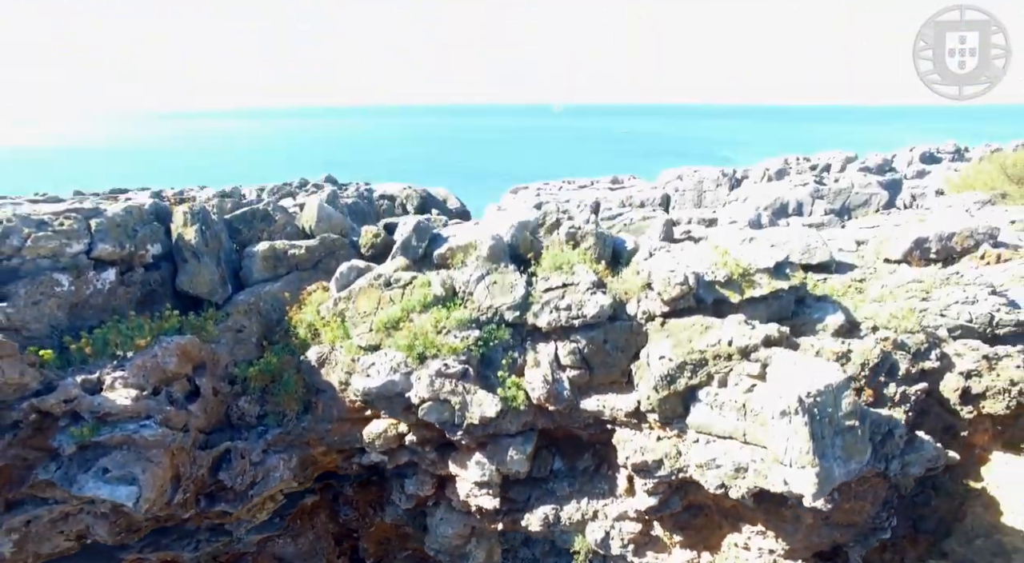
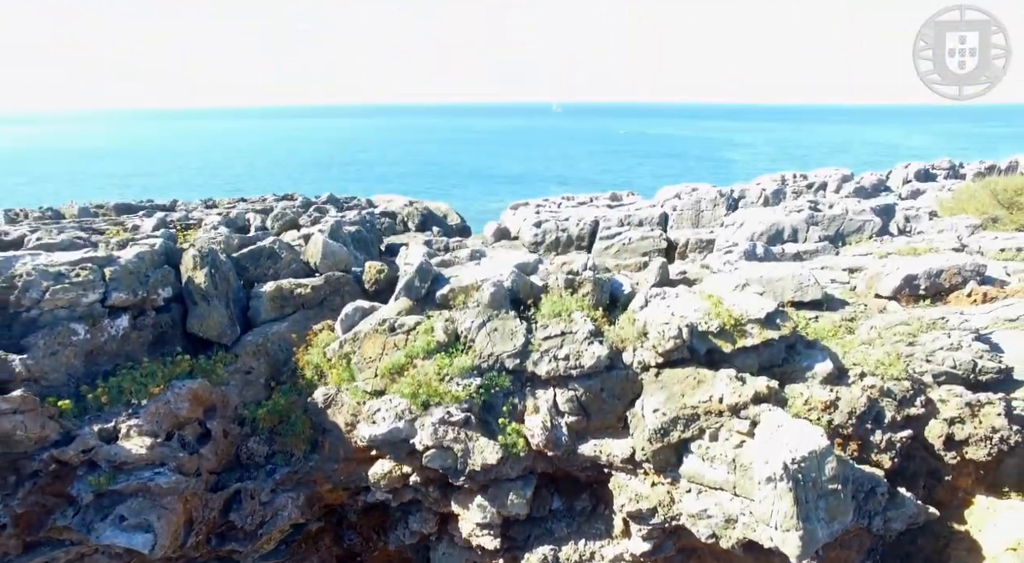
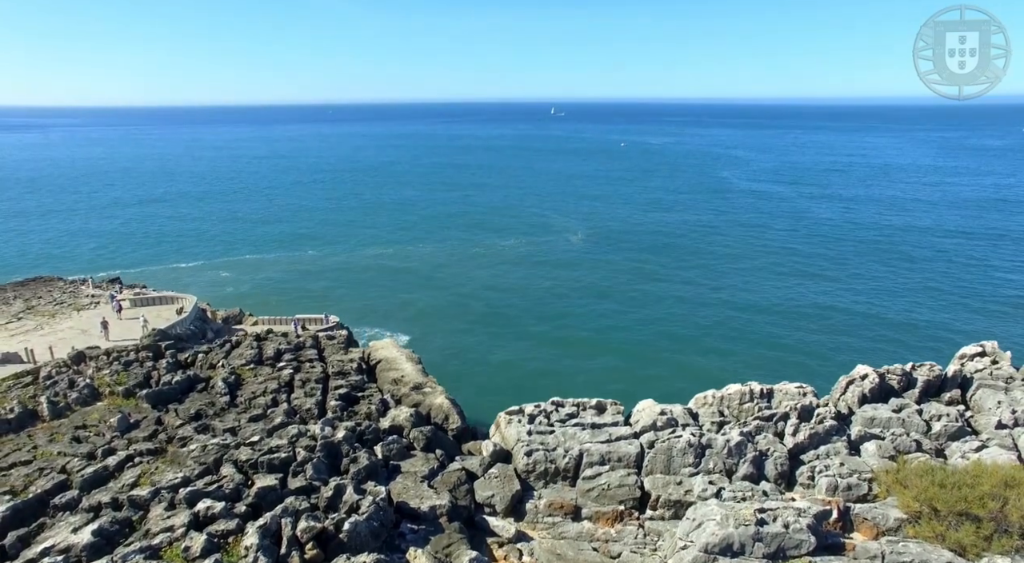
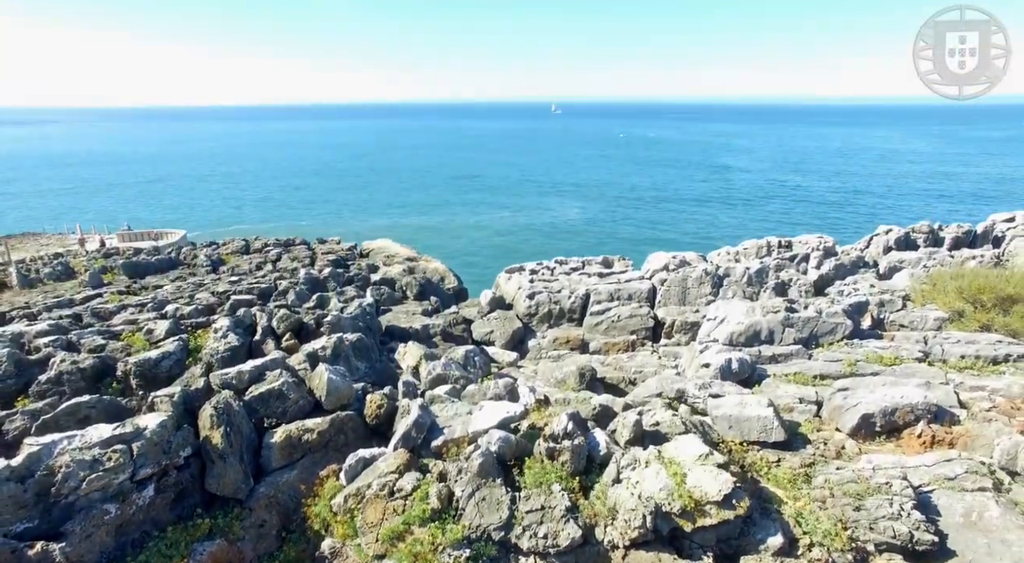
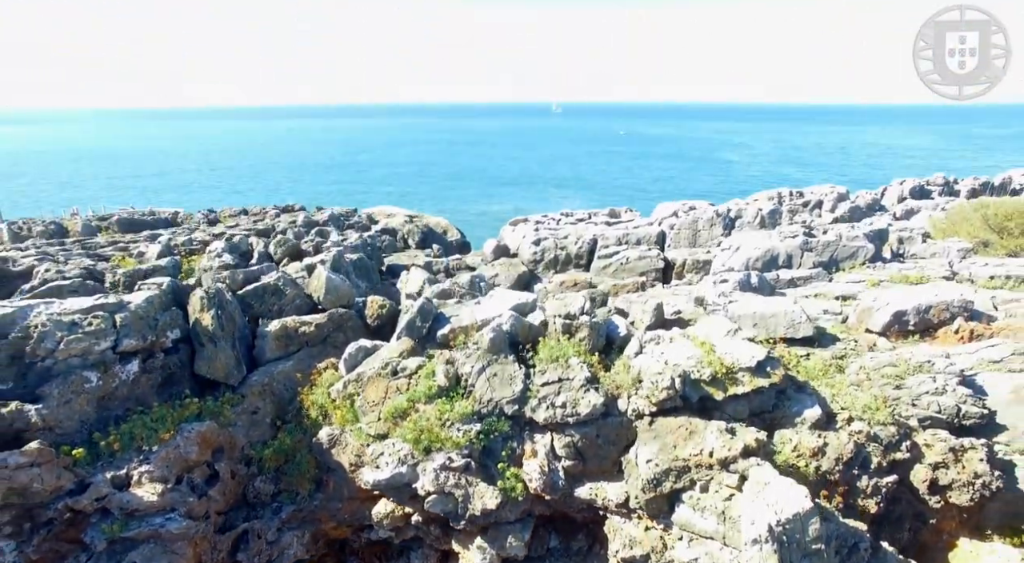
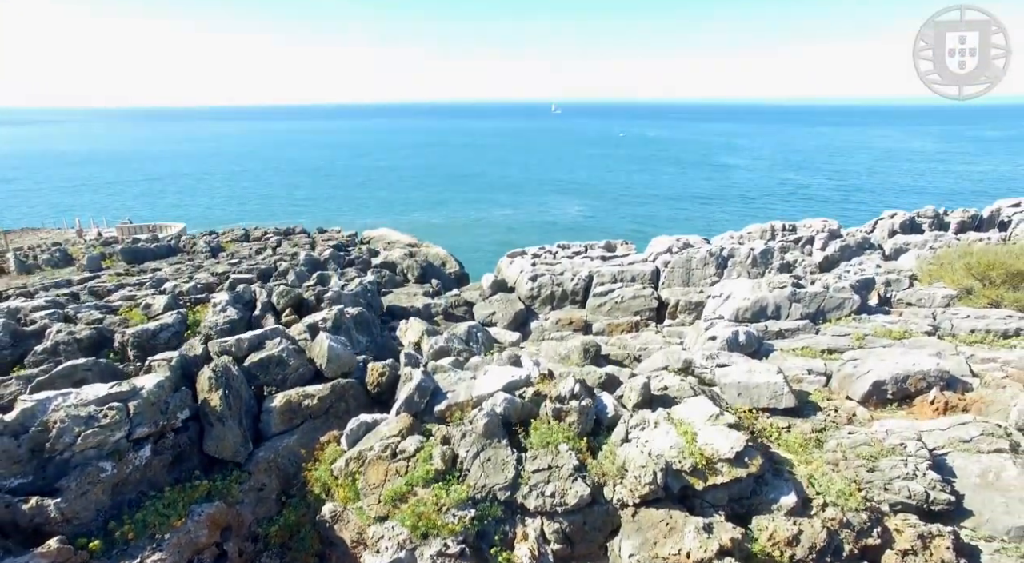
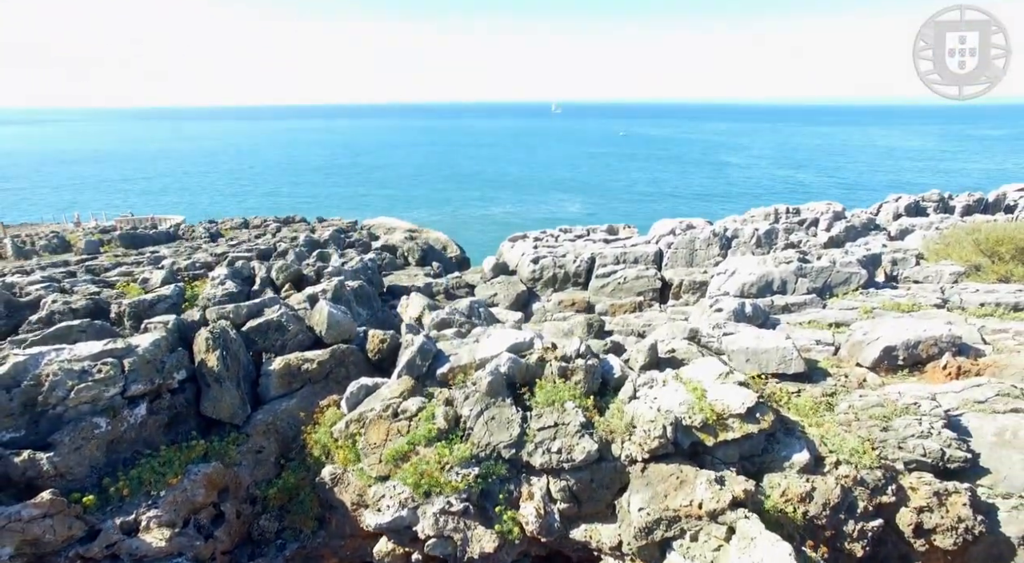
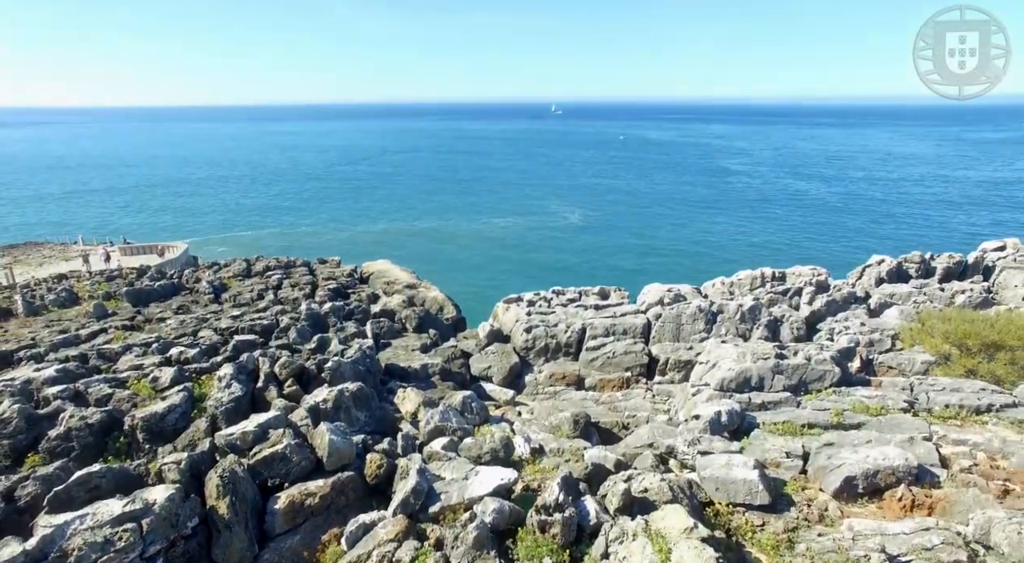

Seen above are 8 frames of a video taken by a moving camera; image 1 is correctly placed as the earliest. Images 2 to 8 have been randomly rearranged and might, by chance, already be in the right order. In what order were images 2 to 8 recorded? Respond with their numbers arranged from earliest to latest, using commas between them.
2, 5, 7, 6, 4, 8, 3
